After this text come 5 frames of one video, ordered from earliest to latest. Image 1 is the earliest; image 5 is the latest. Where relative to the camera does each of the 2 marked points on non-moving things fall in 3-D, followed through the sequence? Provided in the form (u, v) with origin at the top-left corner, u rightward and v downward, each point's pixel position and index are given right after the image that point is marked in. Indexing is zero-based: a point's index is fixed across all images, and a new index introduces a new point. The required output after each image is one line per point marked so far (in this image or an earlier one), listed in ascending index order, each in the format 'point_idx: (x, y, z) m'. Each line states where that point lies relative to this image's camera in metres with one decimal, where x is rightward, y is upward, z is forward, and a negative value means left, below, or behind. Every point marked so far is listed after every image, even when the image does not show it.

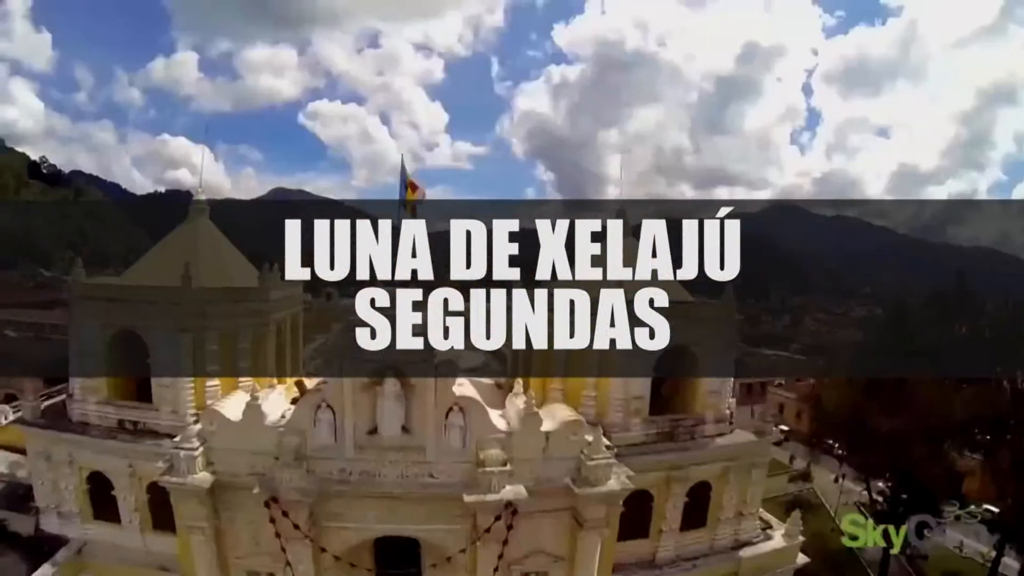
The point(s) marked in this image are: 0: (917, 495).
0: (+8.6, -4.2, +18.8) m
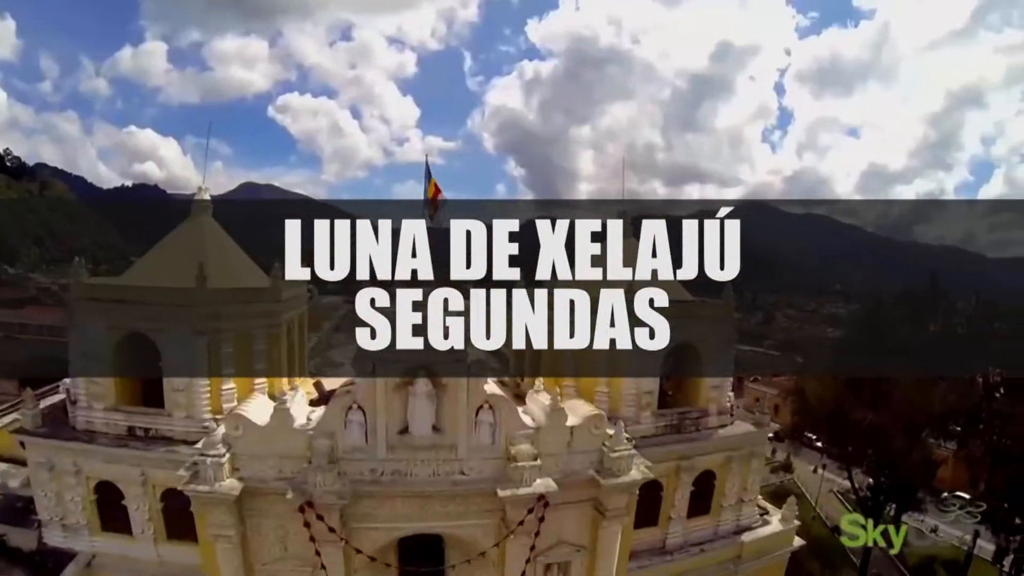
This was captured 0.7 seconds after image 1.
0: (+8.5, -4.1, +19.5) m
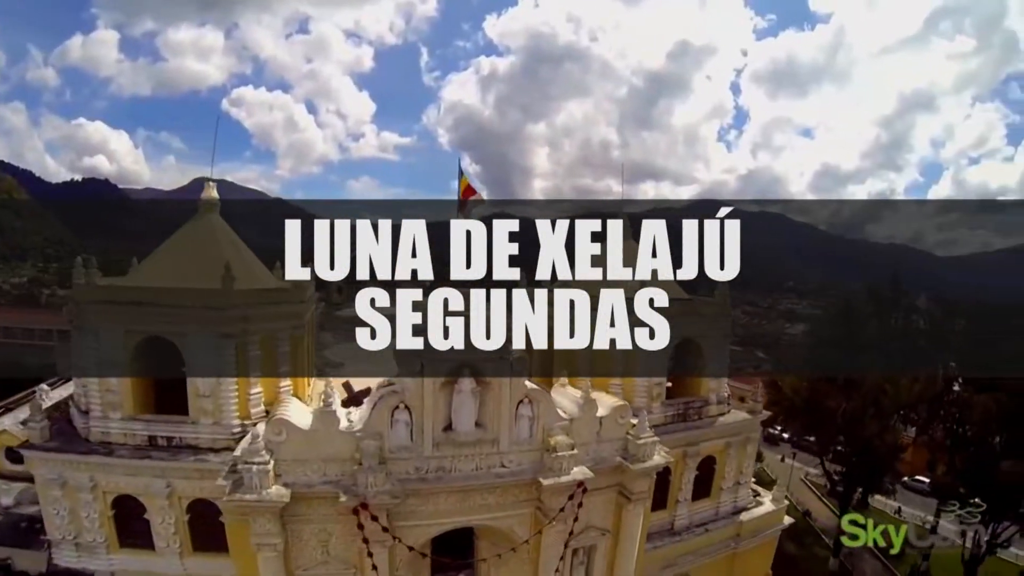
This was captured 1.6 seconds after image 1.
0: (+8.3, -4.0, +20.4) m
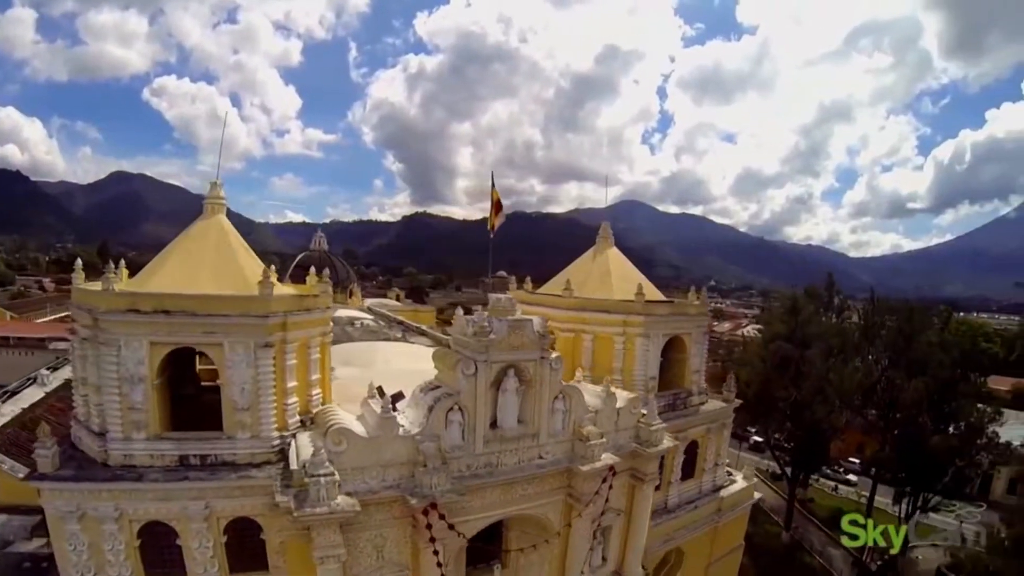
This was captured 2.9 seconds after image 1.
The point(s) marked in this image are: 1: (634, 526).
0: (+7.4, -4.0, +21.9) m
1: (+2.1, -4.2, +14.8) m
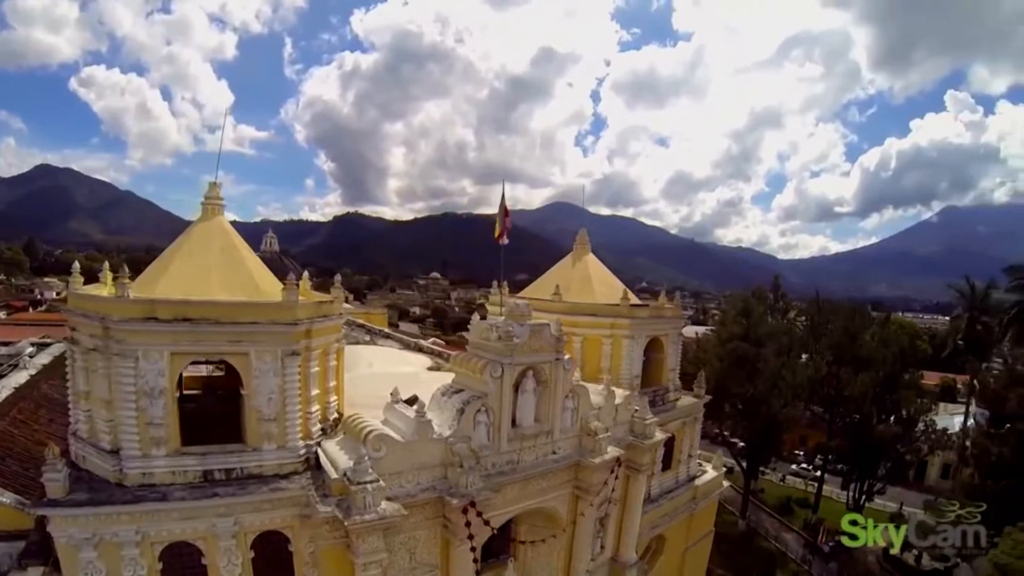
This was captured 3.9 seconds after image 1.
0: (+6.4, -4.0, +23.0) m
1: (+2.1, -4.2, +15.2) m
